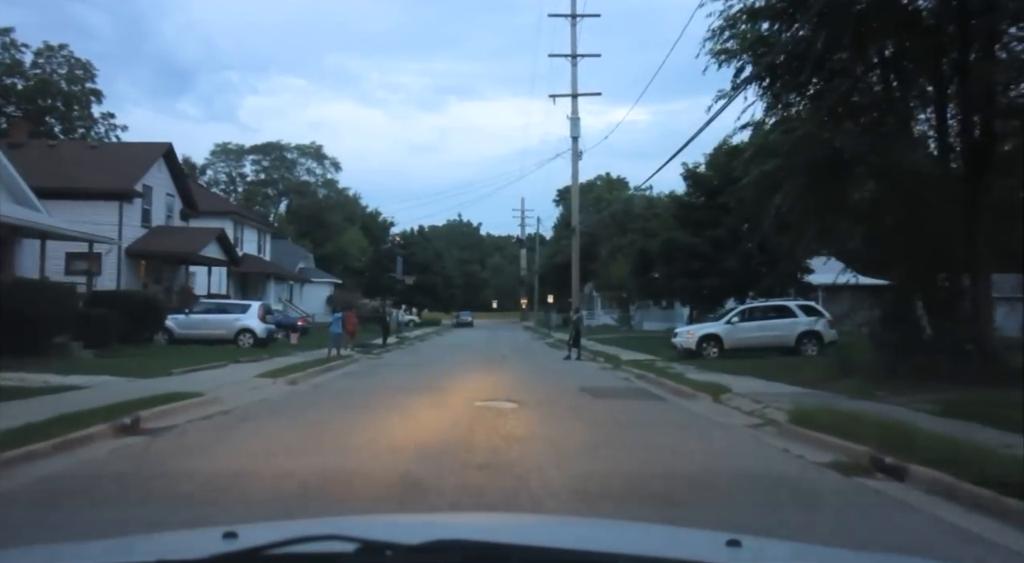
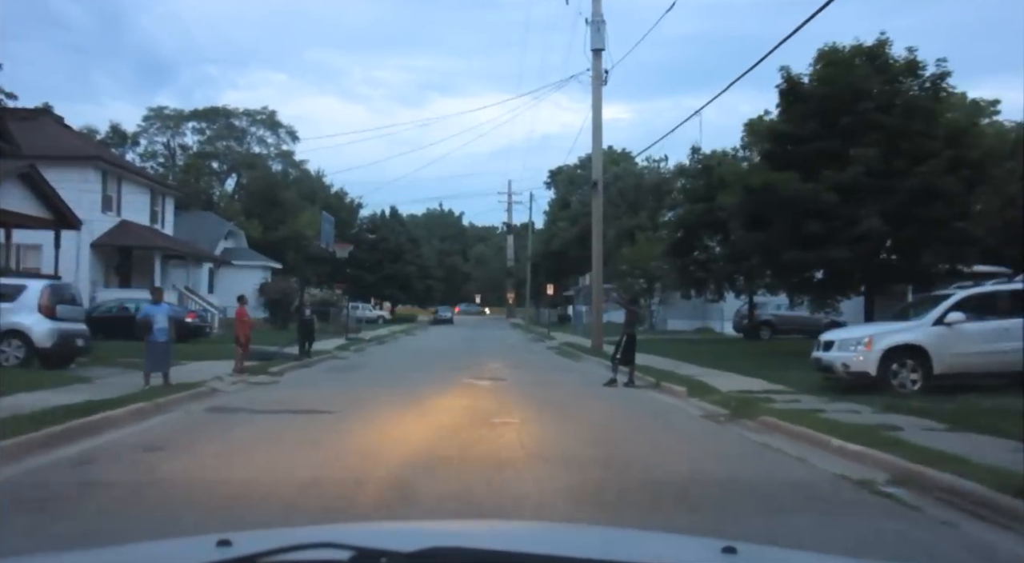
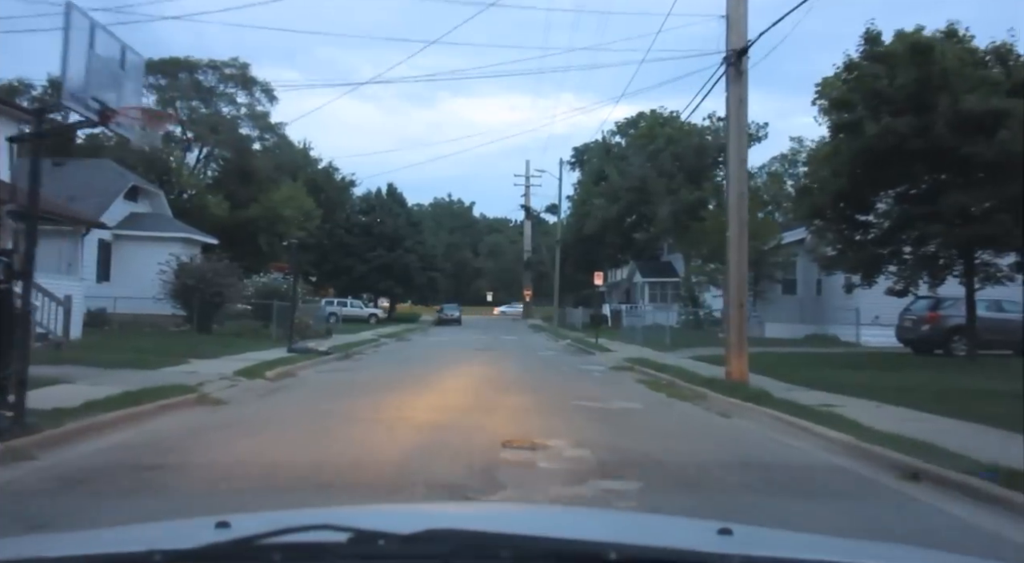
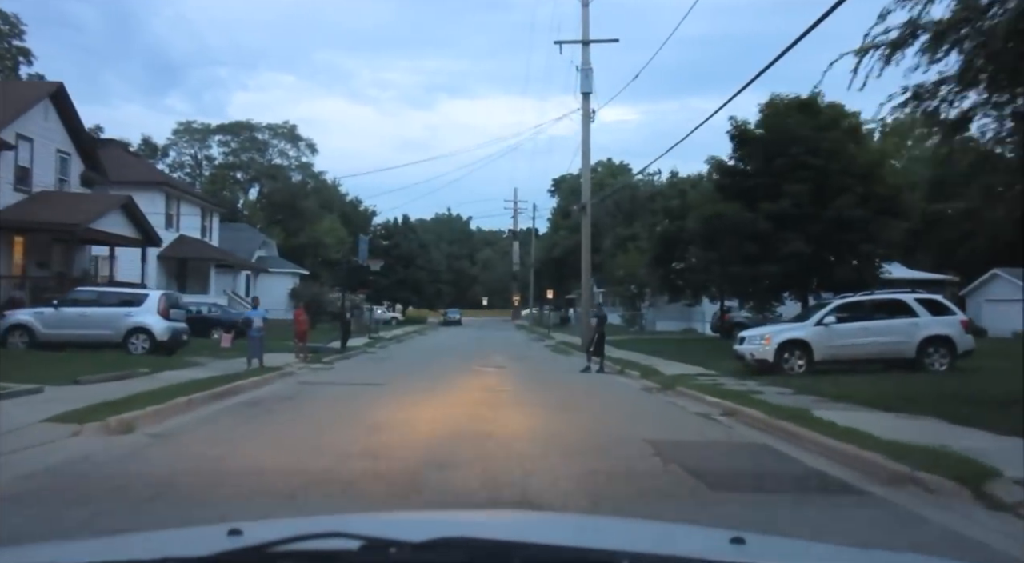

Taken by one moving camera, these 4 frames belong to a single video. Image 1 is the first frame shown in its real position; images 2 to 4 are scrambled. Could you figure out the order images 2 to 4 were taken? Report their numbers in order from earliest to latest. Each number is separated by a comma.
4, 2, 3
